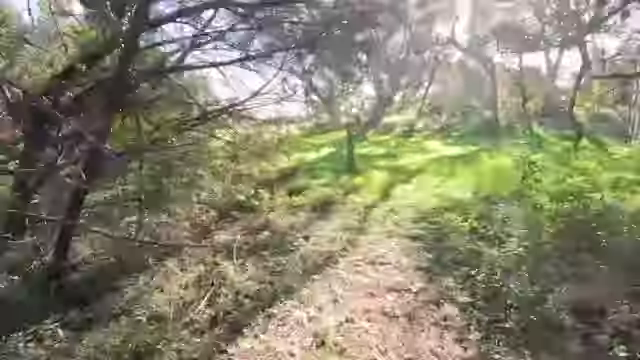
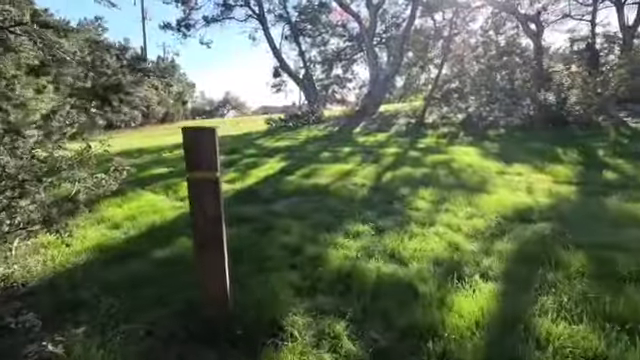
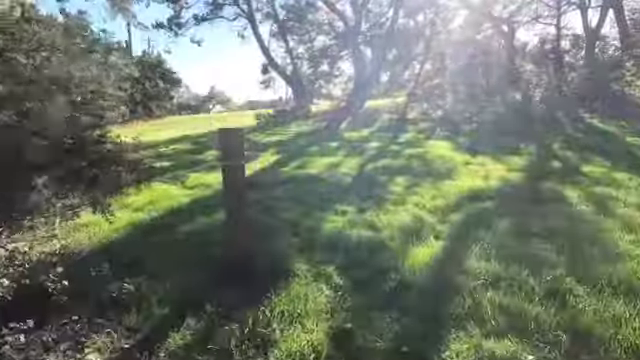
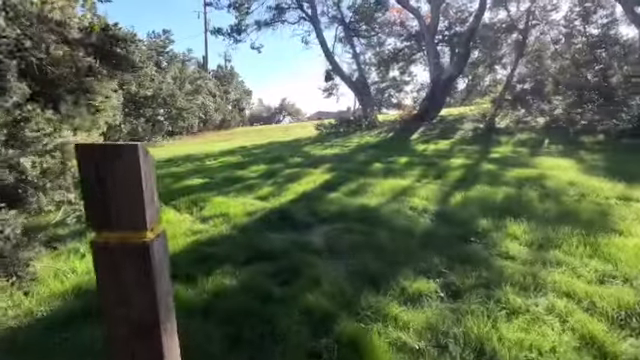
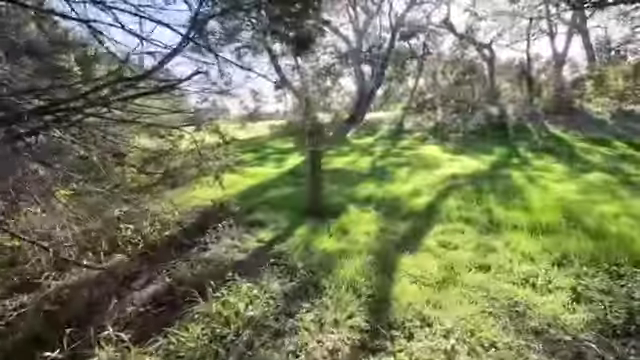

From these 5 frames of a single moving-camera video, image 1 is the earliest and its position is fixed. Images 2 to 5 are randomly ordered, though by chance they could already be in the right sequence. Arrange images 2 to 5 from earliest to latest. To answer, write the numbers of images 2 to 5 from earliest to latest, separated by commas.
5, 3, 2, 4
